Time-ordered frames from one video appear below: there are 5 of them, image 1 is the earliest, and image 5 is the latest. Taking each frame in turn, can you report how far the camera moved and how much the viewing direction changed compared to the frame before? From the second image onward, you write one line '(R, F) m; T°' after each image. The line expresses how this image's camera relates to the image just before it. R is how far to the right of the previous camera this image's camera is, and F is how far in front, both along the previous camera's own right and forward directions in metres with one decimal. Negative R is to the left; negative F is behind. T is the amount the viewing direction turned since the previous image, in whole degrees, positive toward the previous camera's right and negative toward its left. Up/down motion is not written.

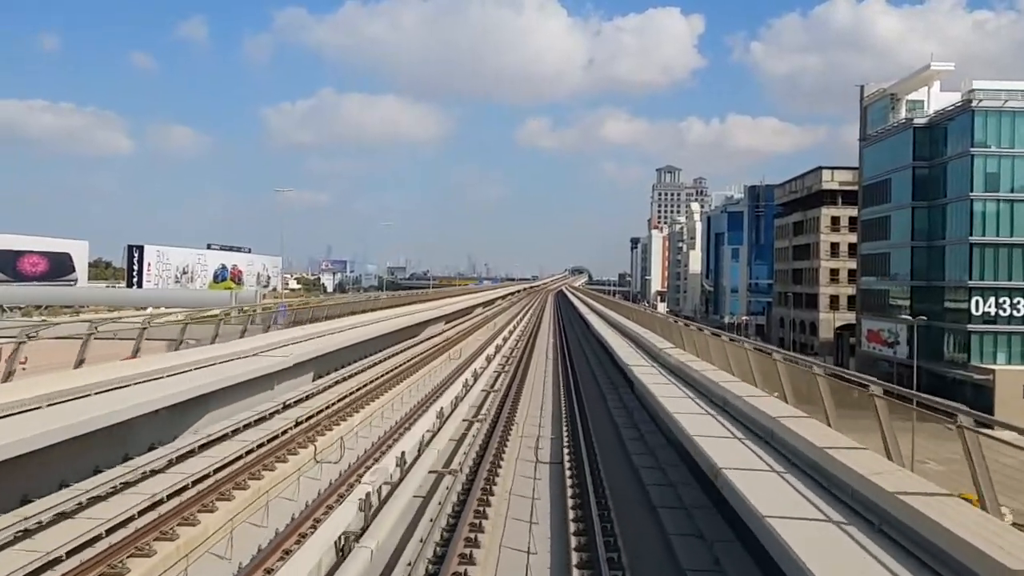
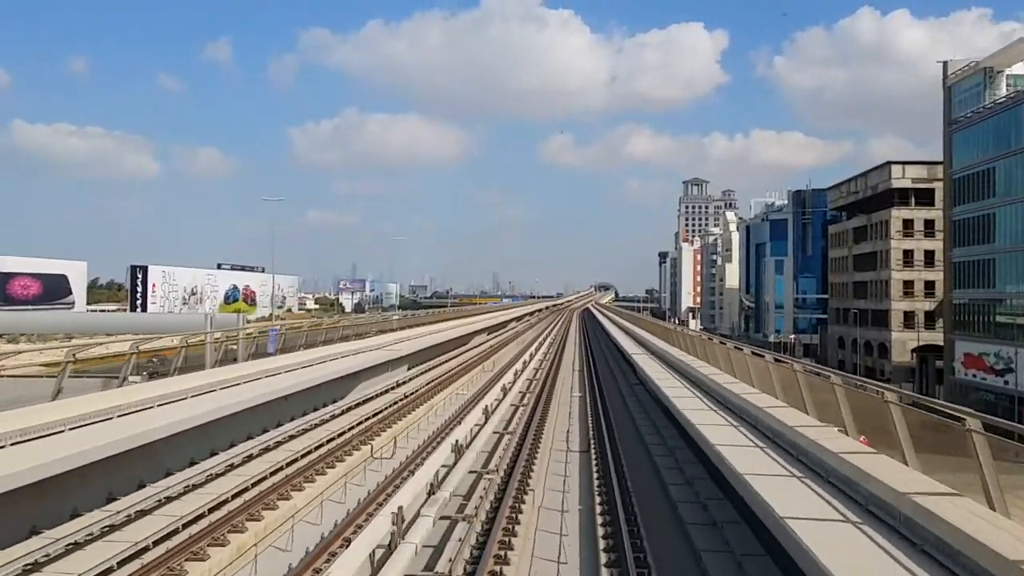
(0.0, +0.7) m; -2°
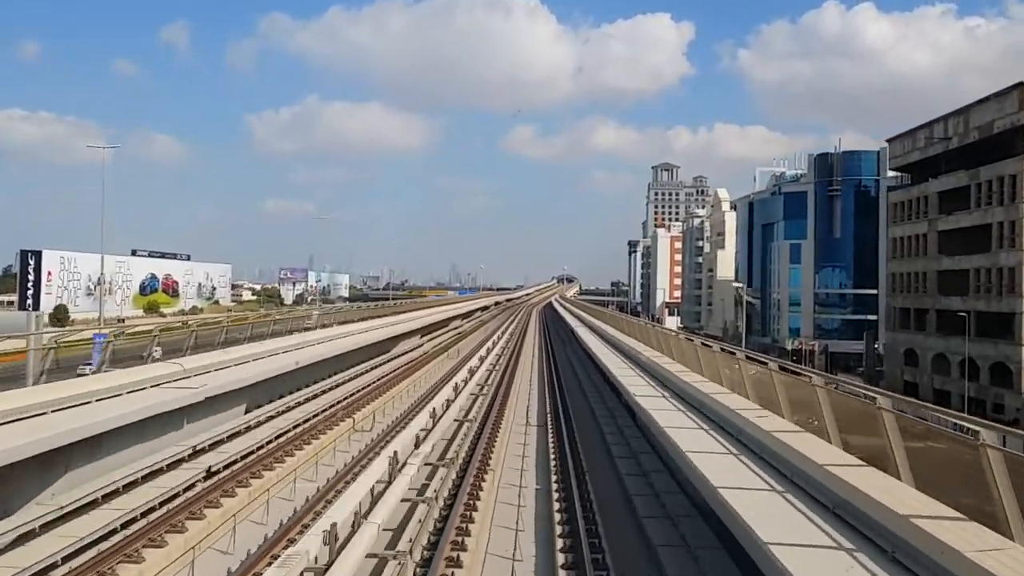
(+0.1, +1.5) m; +3°
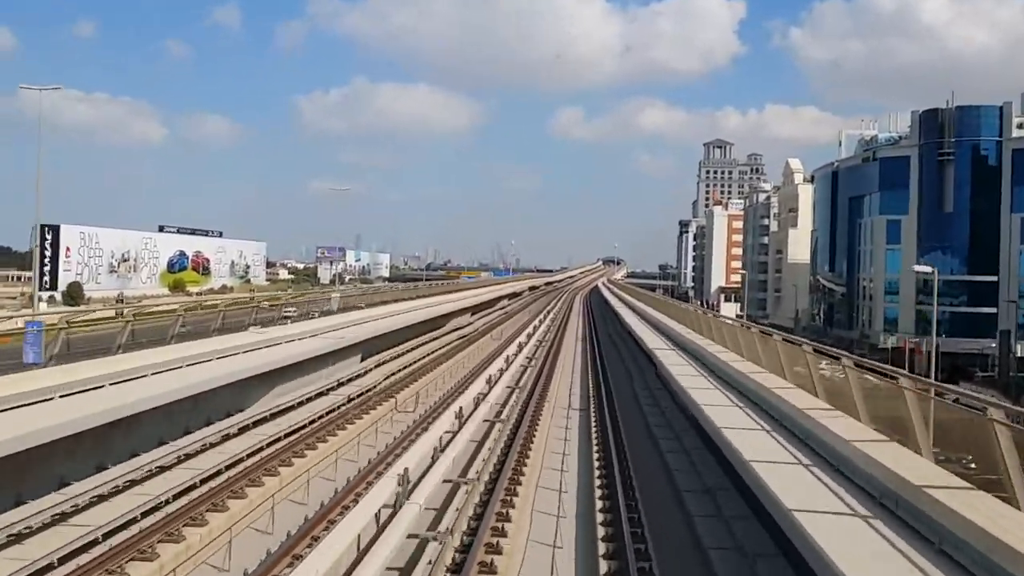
(0.0, +0.7) m; -3°
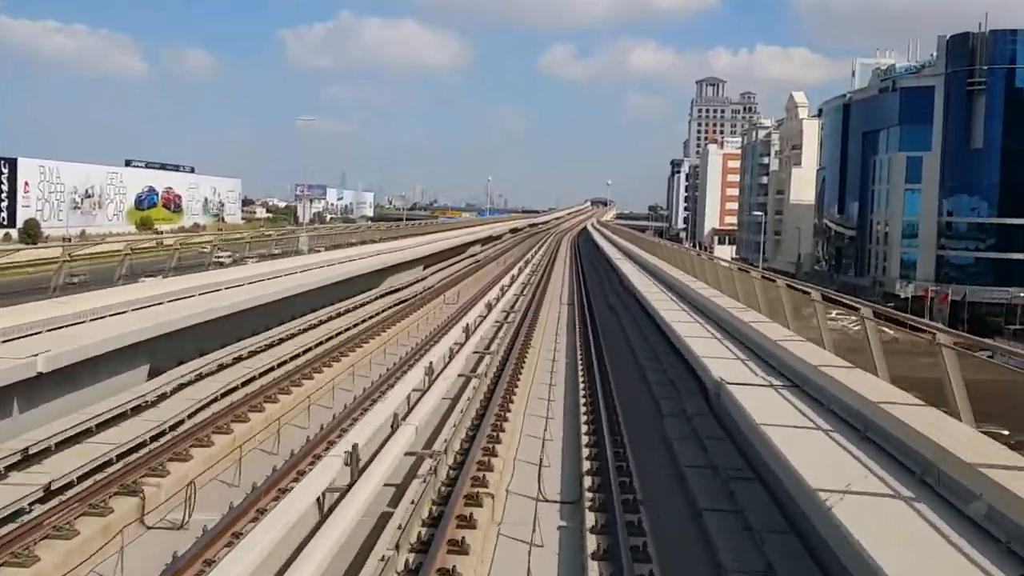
(0.0, +0.4) m; +1°
